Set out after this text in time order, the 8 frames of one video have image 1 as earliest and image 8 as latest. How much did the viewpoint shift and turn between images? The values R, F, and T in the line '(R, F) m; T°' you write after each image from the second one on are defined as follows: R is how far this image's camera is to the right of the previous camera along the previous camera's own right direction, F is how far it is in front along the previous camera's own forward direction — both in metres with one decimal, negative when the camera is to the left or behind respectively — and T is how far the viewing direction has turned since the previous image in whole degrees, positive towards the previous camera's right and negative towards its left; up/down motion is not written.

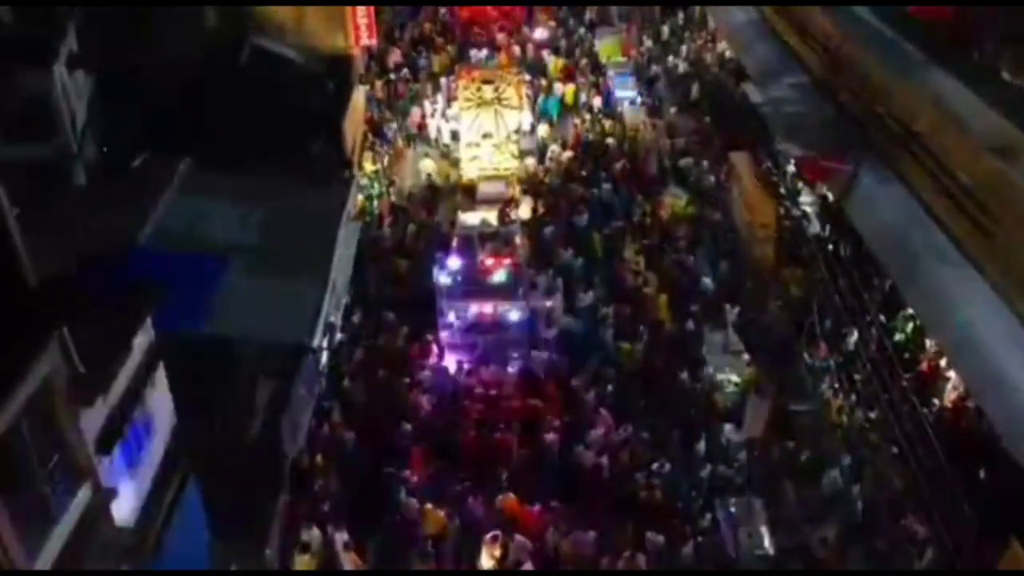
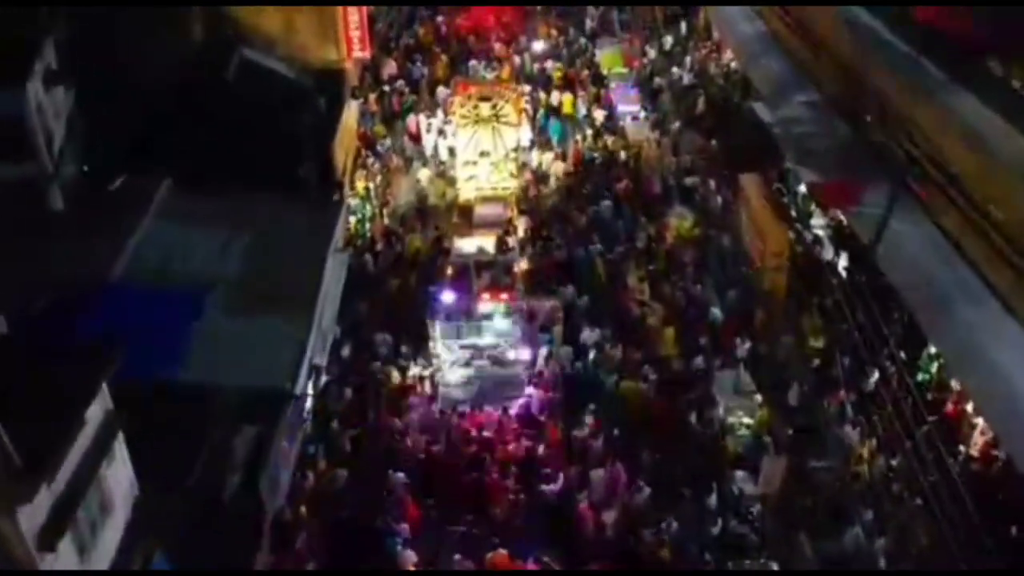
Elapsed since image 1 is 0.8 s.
(0.0, +0.6) m; 0°
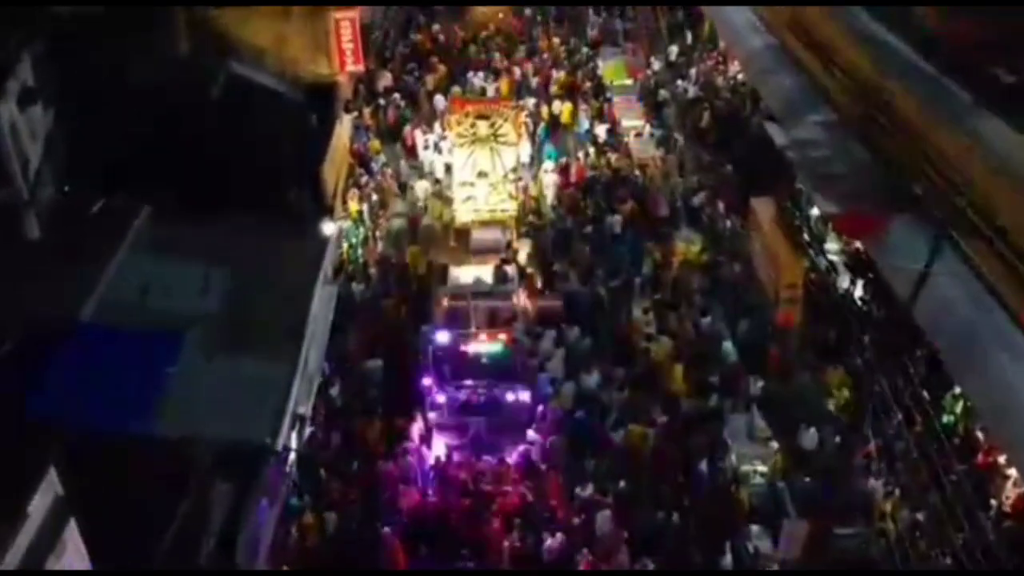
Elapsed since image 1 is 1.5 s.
(0.0, +0.6) m; 0°
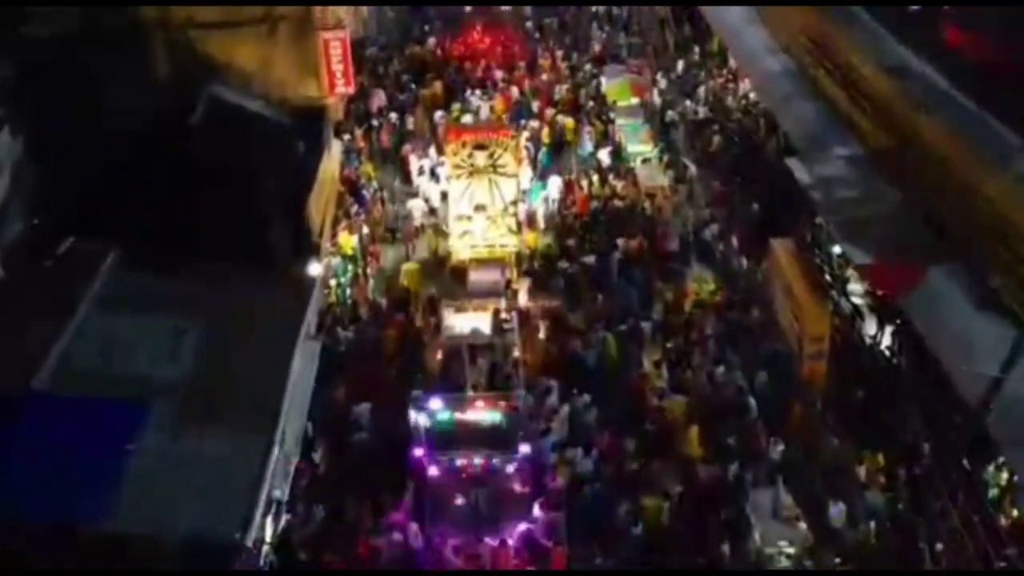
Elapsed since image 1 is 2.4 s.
(0.0, +0.8) m; 0°
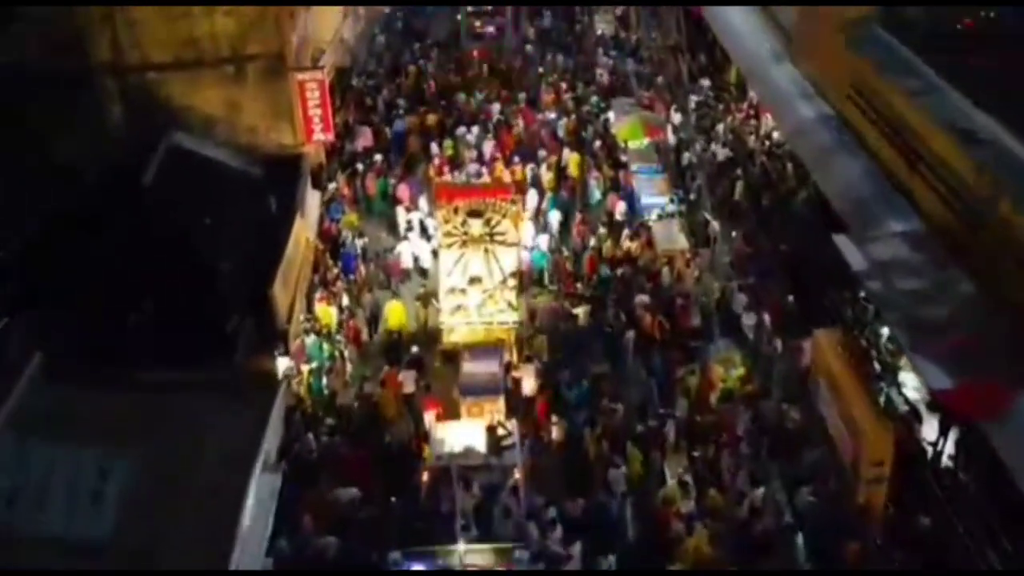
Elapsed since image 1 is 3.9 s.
(0.0, +1.5) m; 0°
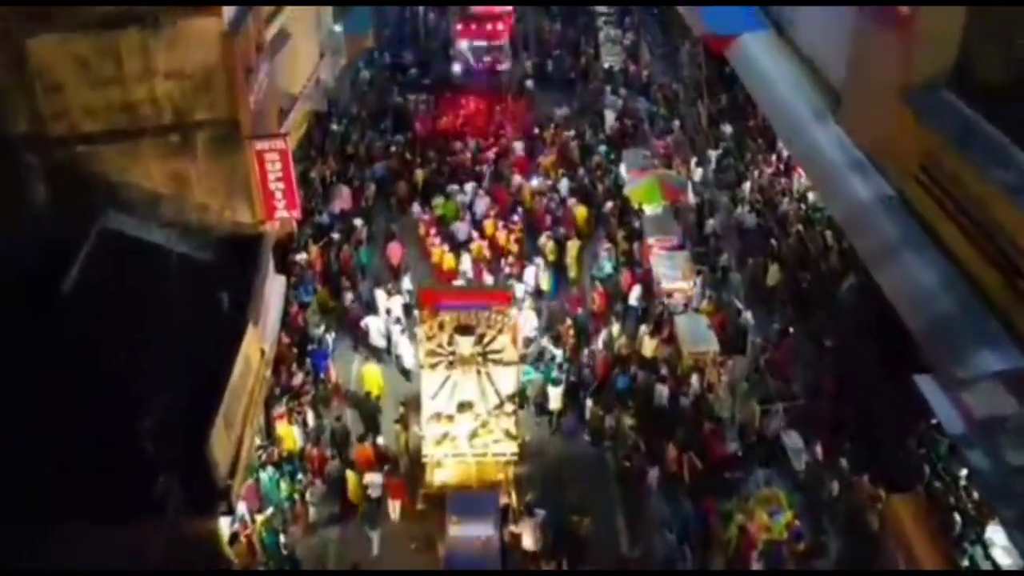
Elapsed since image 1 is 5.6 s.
(0.0, +1.8) m; 0°
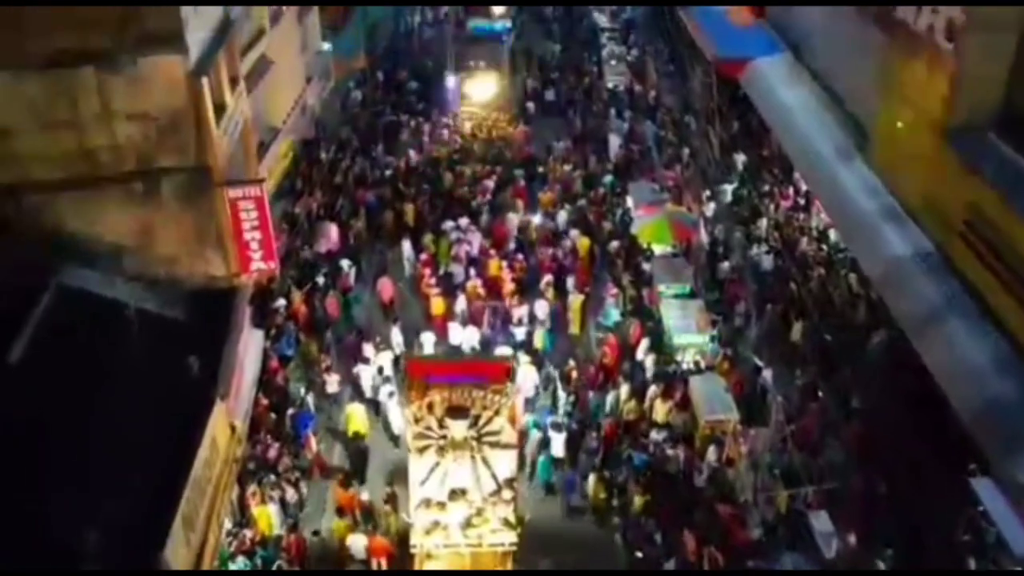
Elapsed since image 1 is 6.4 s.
(0.0, +0.9) m; 0°
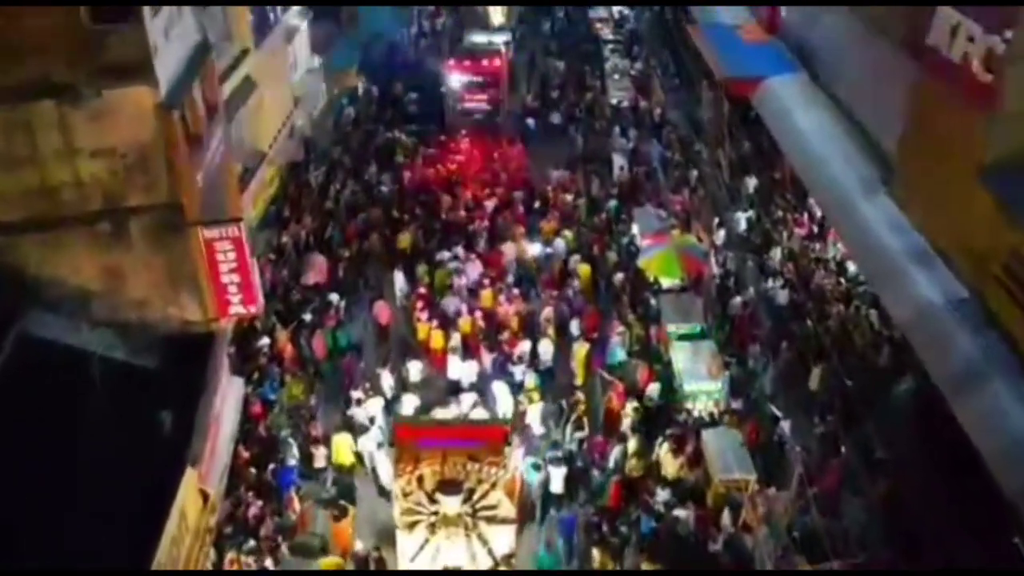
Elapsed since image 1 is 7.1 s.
(0.0, +0.7) m; 0°
